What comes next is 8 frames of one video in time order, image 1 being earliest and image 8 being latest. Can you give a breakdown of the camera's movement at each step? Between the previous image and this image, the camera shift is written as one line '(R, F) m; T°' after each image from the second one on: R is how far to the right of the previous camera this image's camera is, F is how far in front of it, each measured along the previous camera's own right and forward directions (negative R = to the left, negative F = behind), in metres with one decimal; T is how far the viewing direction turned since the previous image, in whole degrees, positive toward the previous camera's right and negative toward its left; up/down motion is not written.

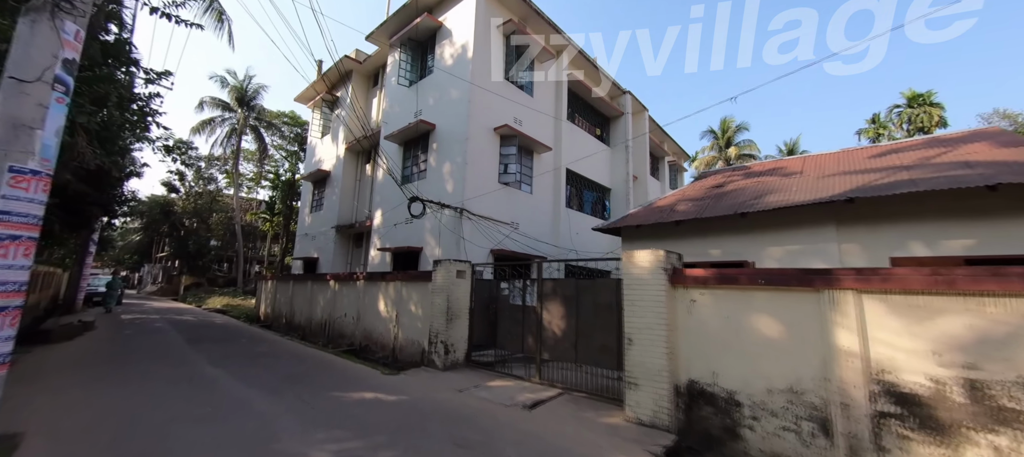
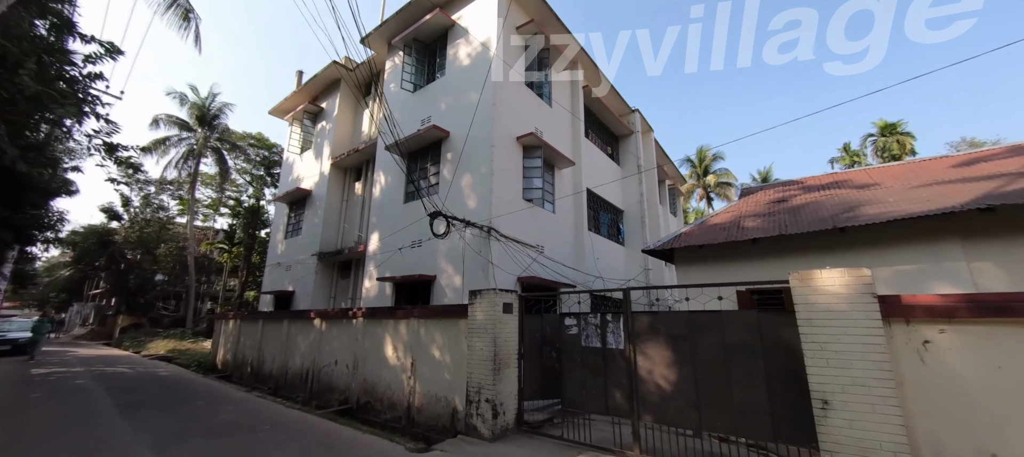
(-1.4, +1.7) m; +5°
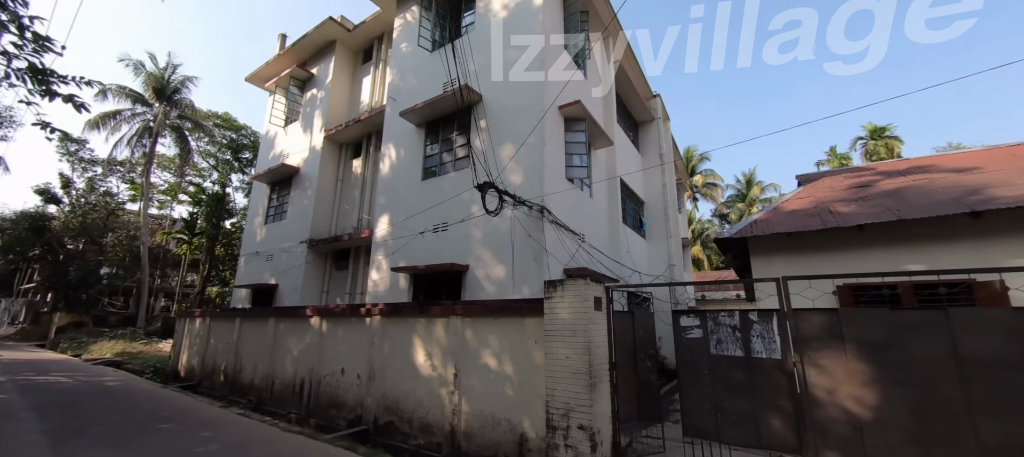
(-1.4, +1.5) m; +4°
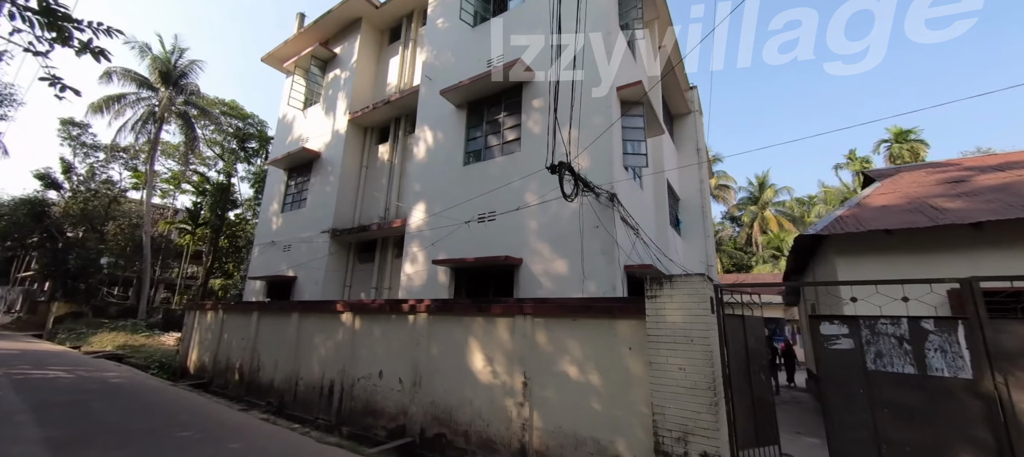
(-1.0, +0.7) m; 0°
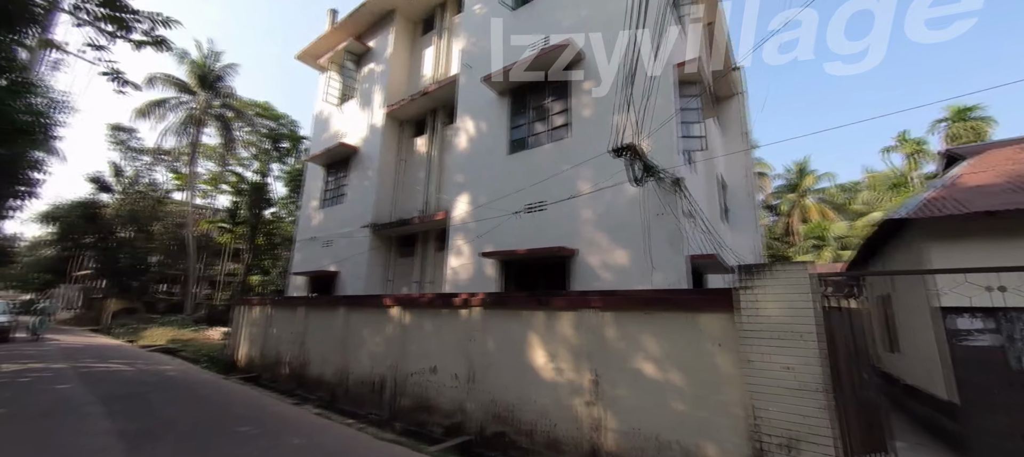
(-0.5, +0.3) m; -3°
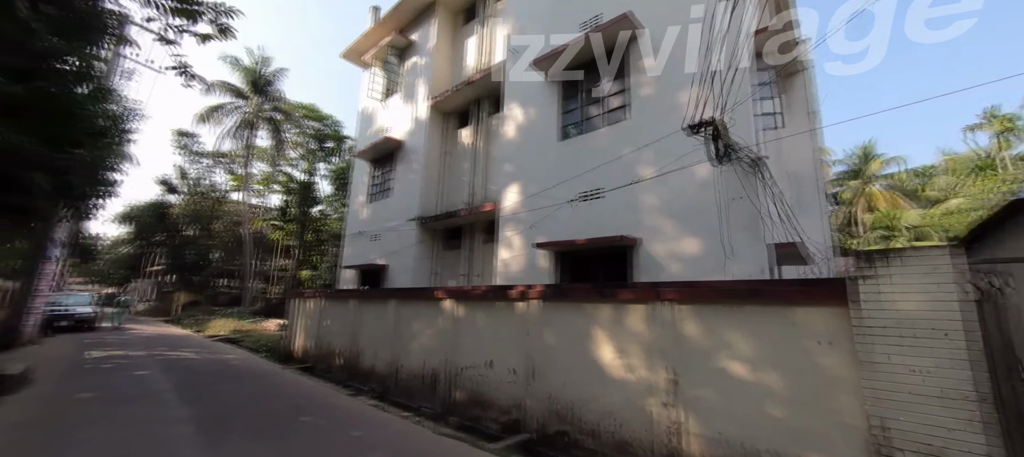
(-0.3, +0.3) m; -5°
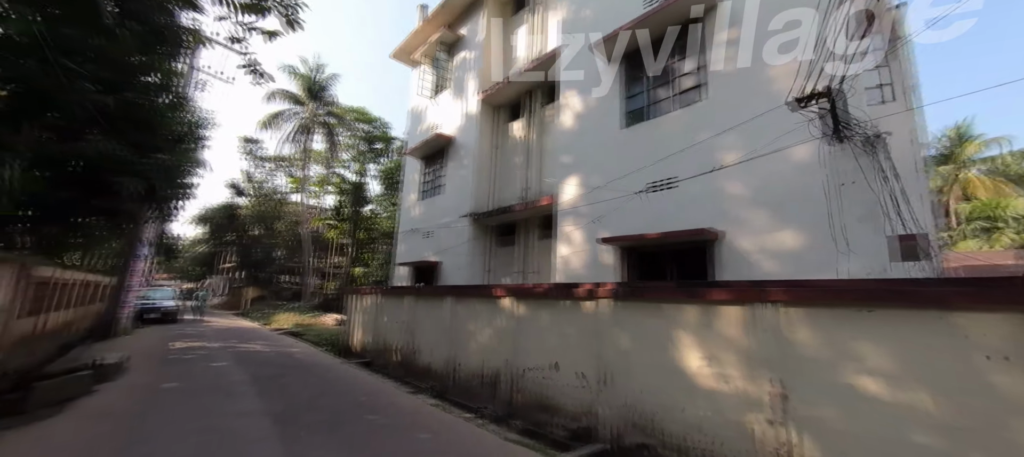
(-0.3, +0.3) m; -6°
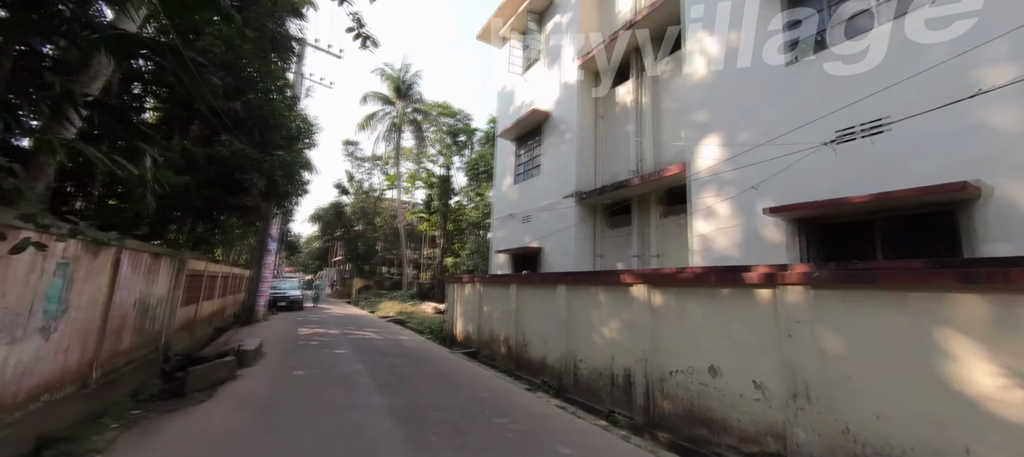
(-0.7, +0.8) m; -12°
